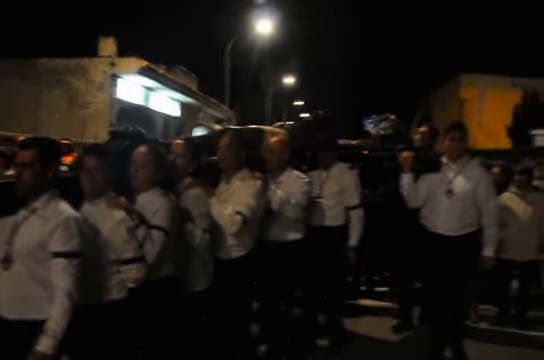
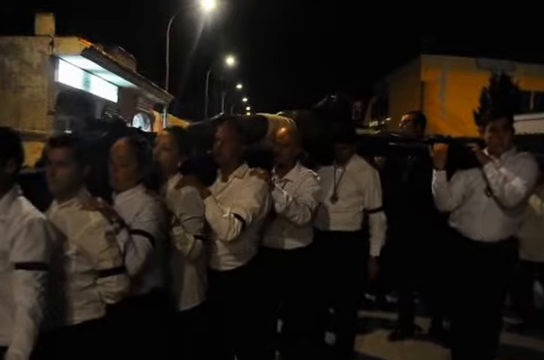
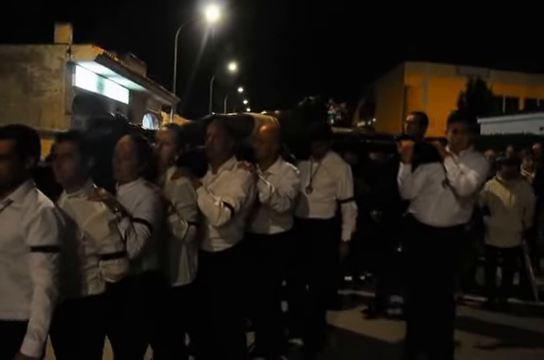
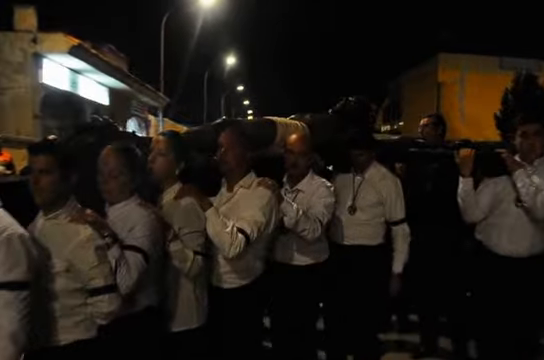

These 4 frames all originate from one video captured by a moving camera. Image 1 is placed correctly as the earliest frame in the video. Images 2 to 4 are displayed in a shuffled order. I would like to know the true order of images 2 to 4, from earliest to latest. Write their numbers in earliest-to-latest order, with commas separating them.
3, 2, 4
